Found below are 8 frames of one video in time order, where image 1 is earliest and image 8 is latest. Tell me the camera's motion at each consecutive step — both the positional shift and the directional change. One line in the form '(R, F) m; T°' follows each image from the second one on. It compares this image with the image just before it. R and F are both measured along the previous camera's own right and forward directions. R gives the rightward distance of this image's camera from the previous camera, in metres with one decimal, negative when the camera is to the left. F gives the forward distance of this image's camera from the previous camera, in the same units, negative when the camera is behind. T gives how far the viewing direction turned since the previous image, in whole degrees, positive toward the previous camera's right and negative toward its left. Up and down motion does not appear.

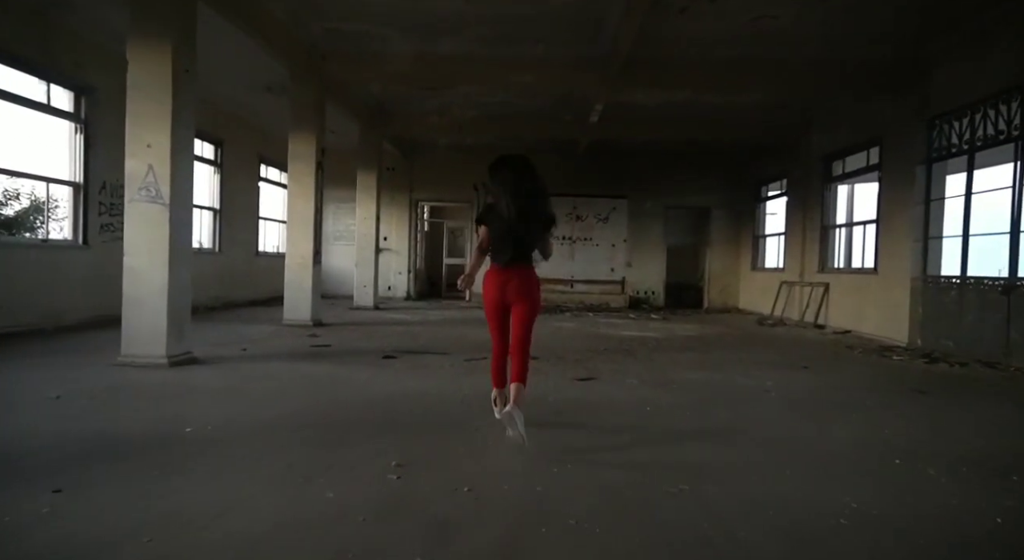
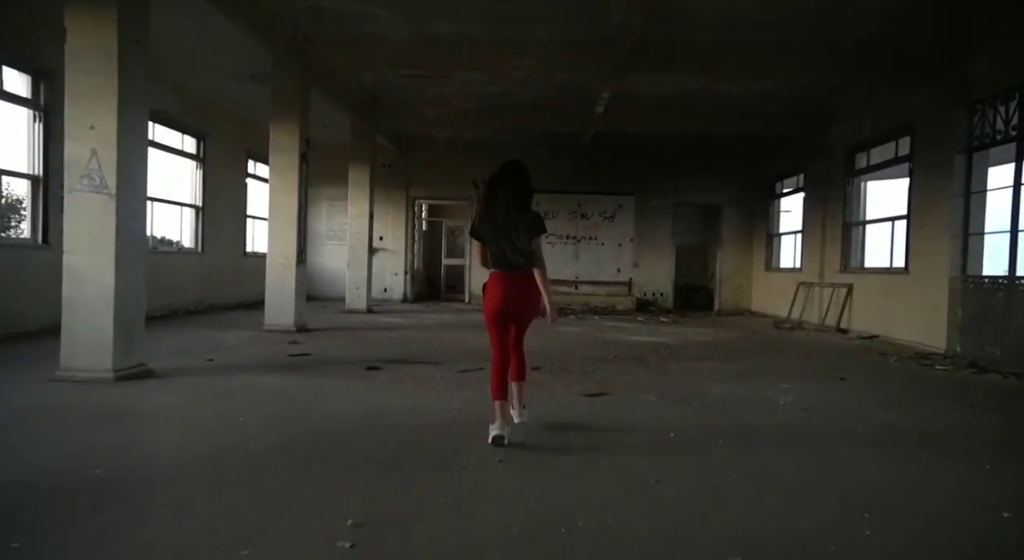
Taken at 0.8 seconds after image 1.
(0.0, +0.7) m; 0°
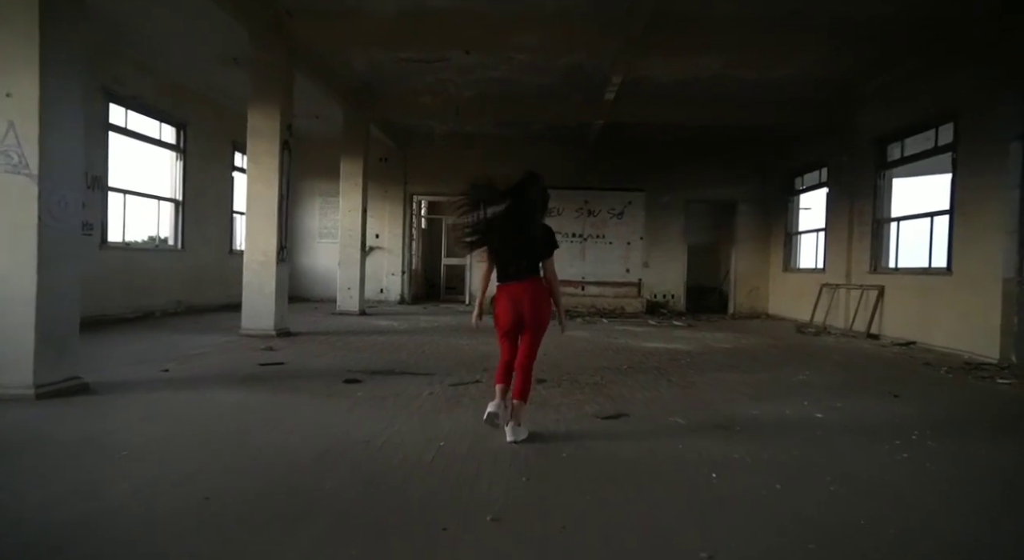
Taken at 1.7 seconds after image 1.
(0.0, +0.8) m; 0°
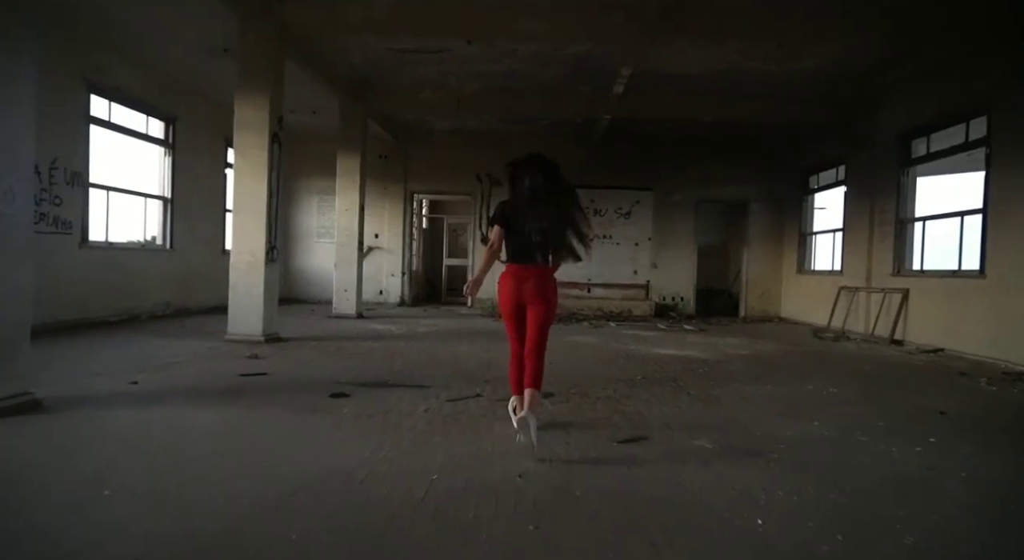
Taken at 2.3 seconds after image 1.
(0.0, +0.5) m; 0°
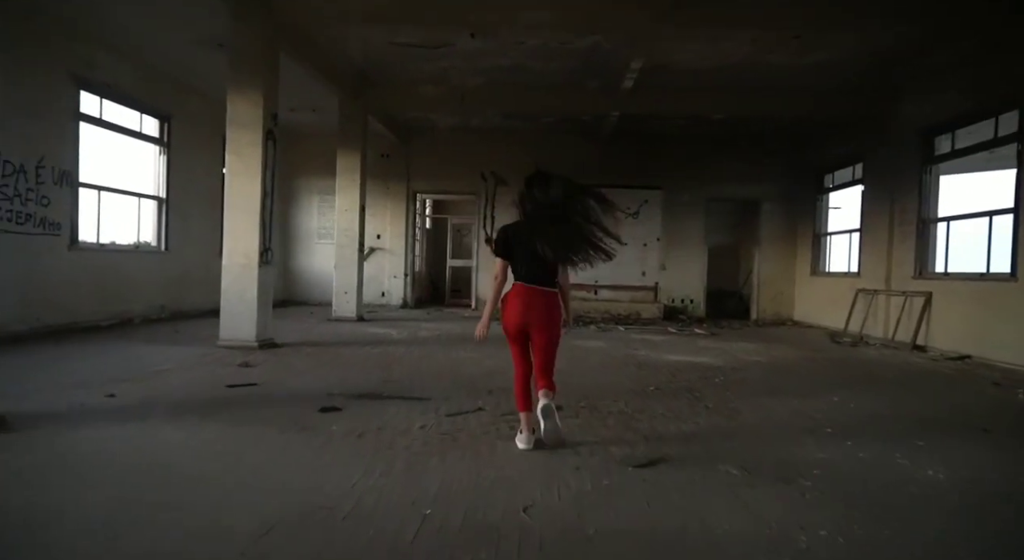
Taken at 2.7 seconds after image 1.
(0.0, +0.3) m; -1°
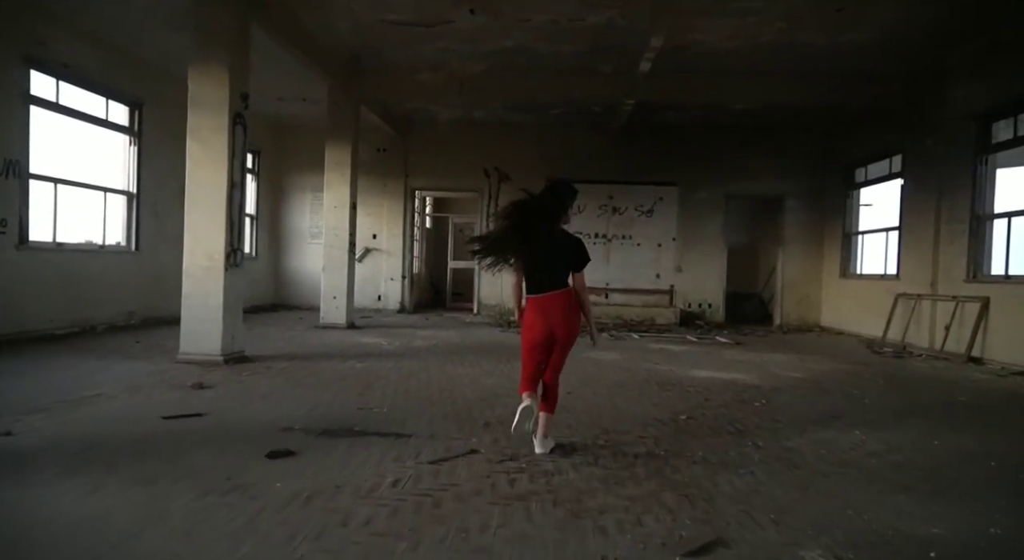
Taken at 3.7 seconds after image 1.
(0.0, +0.9) m; -1°
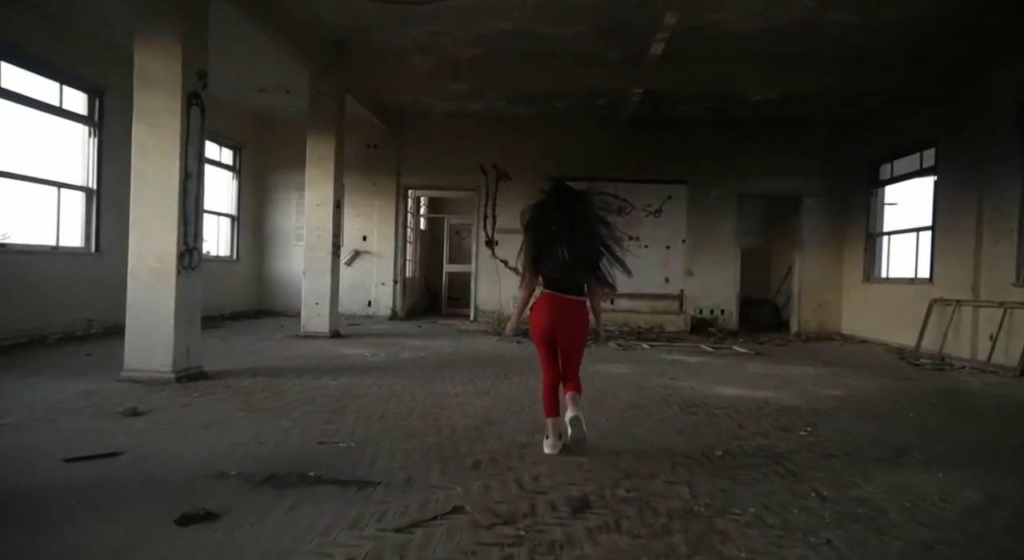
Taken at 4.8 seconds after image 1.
(0.0, +0.8) m; 0°
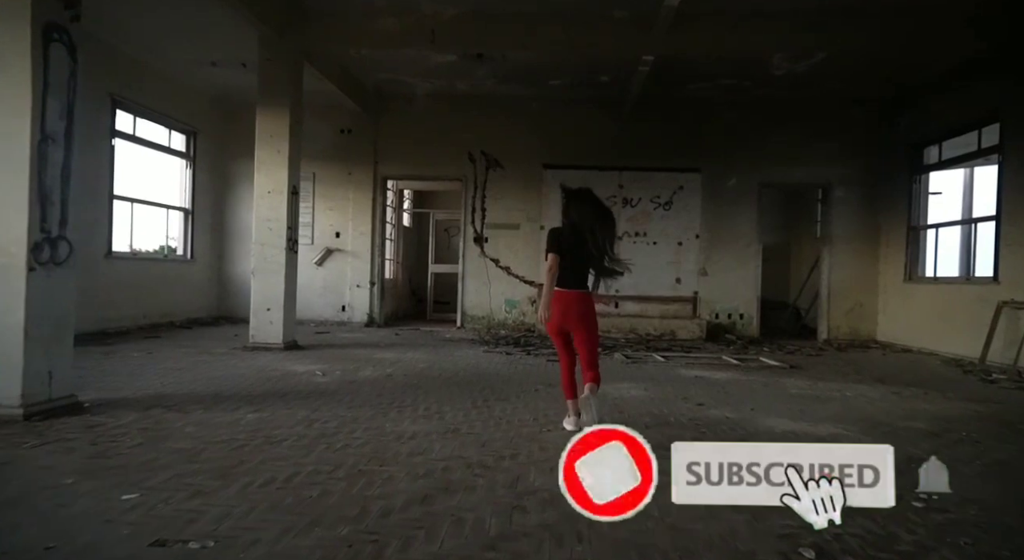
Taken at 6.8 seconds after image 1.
(+0.1, +1.4) m; 0°
